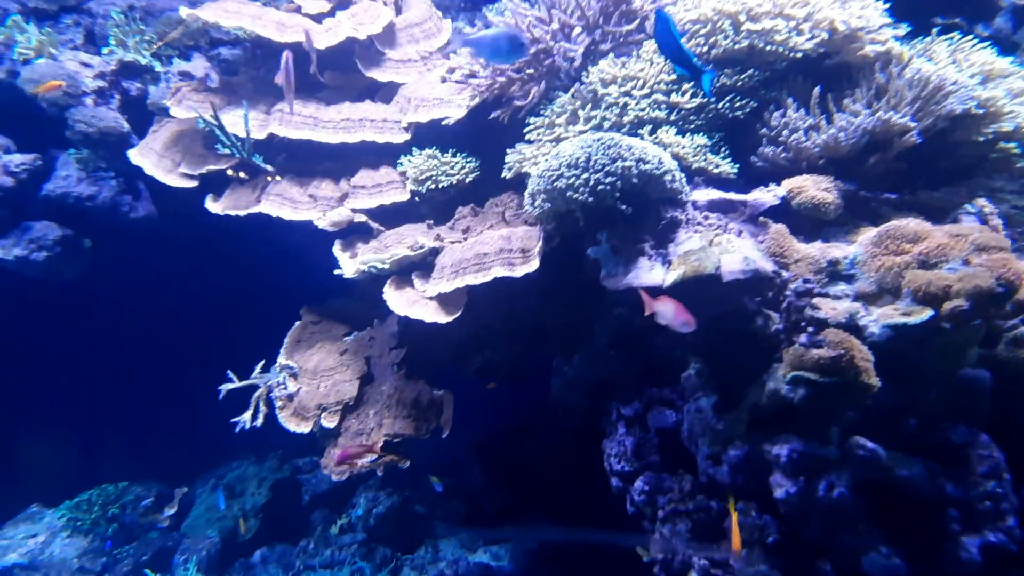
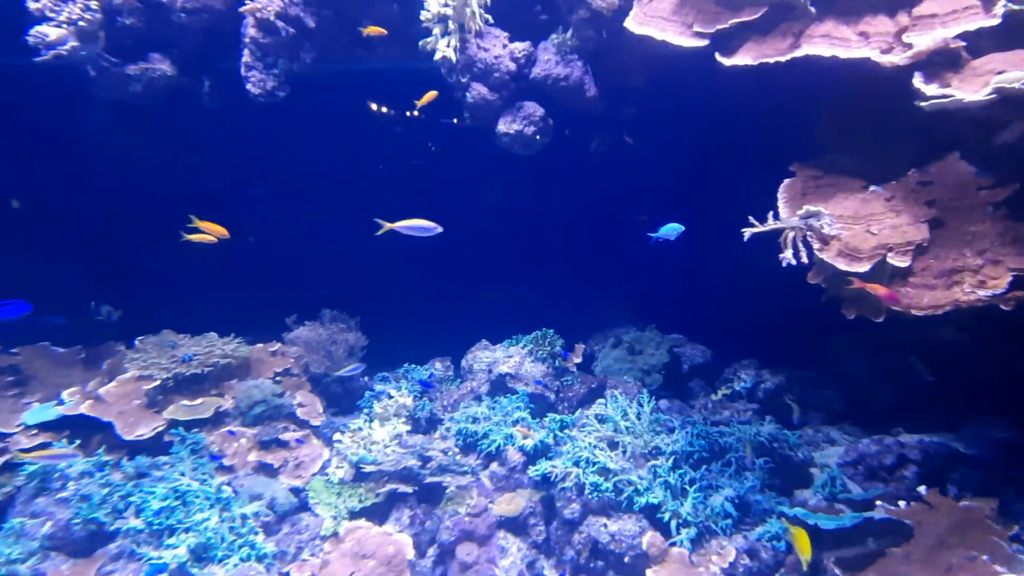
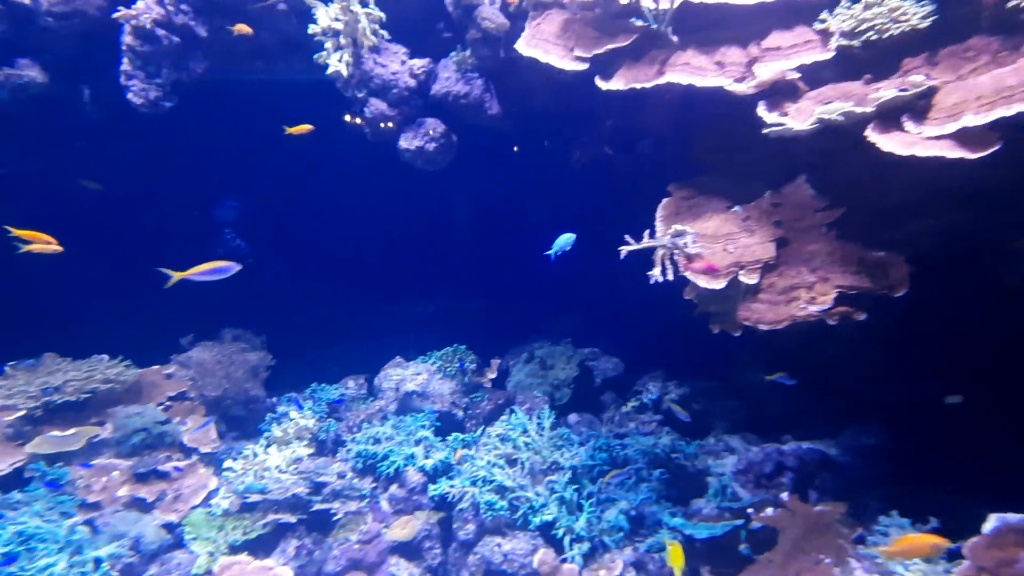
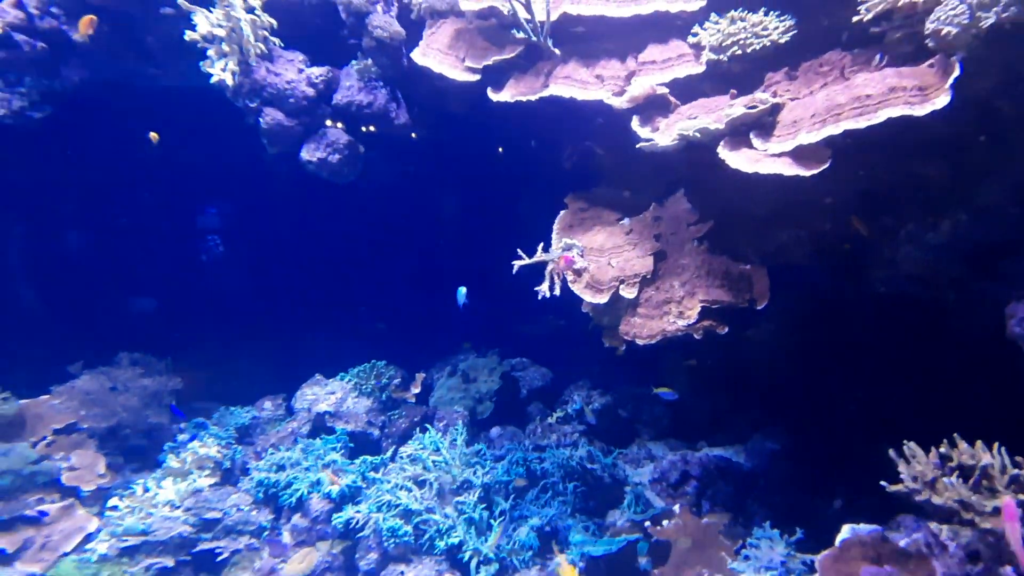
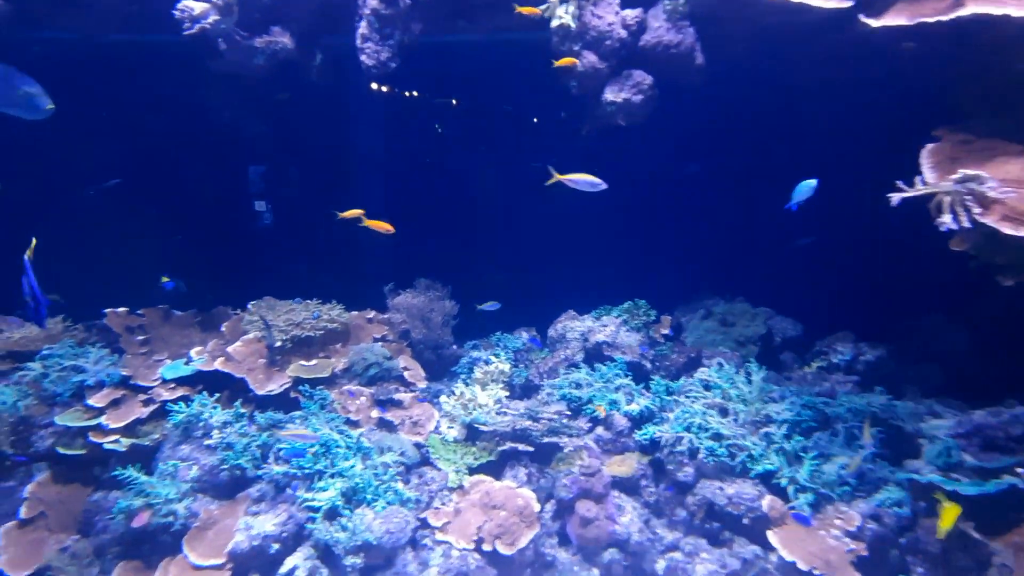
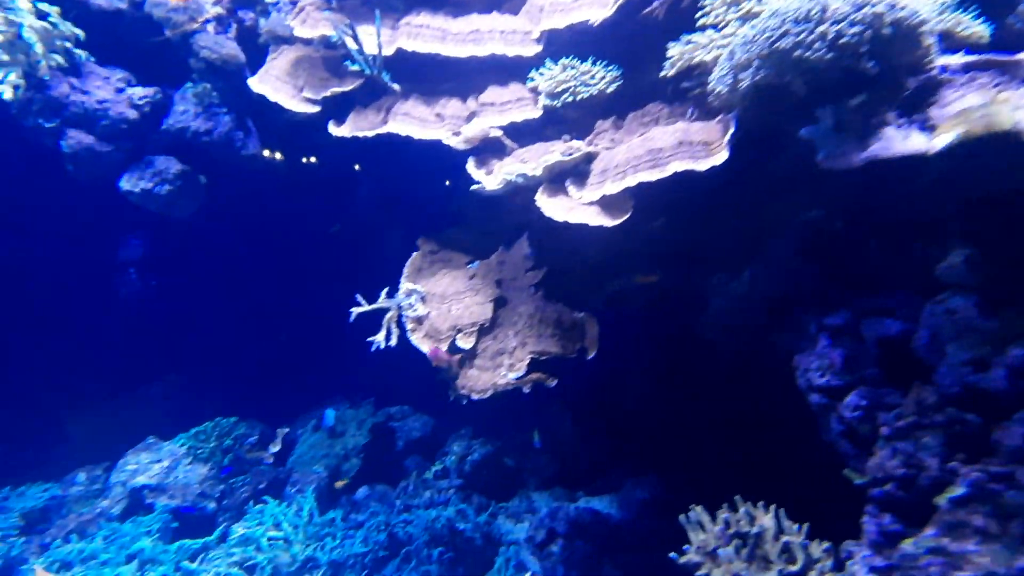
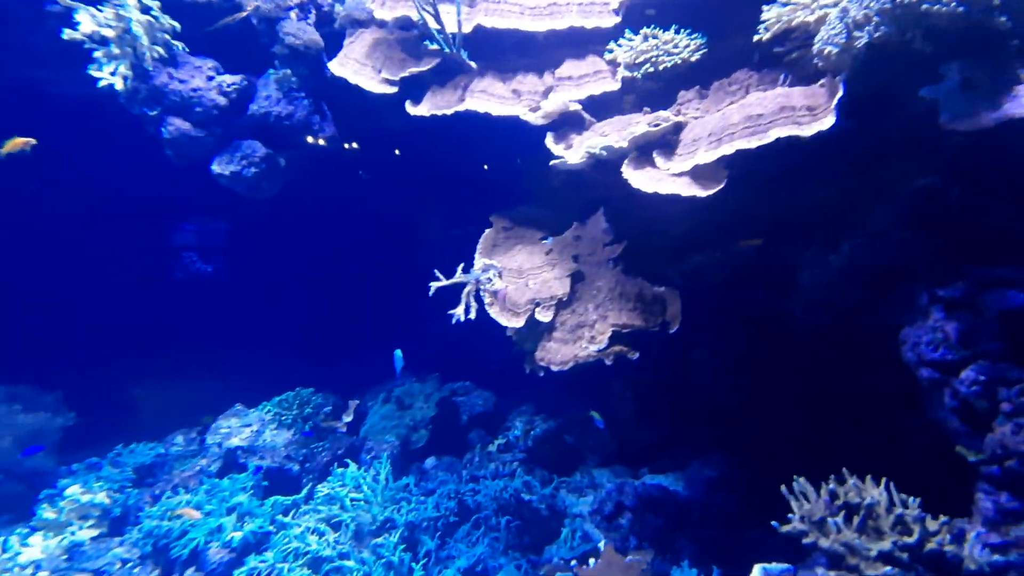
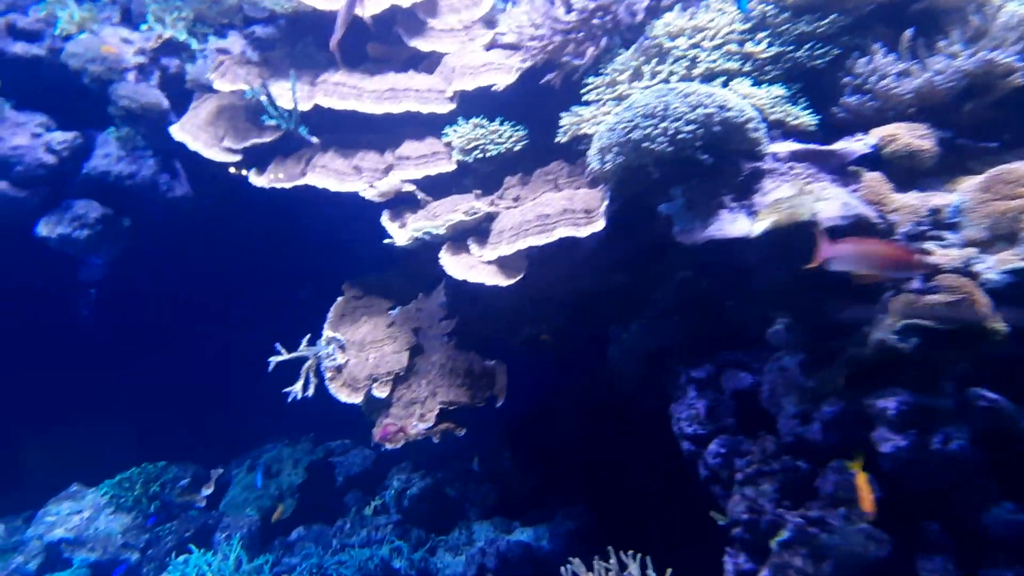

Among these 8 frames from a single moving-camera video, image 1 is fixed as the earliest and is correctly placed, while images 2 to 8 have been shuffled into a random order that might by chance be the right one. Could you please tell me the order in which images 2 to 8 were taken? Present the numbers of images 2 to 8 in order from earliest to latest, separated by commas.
8, 6, 7, 4, 3, 2, 5
